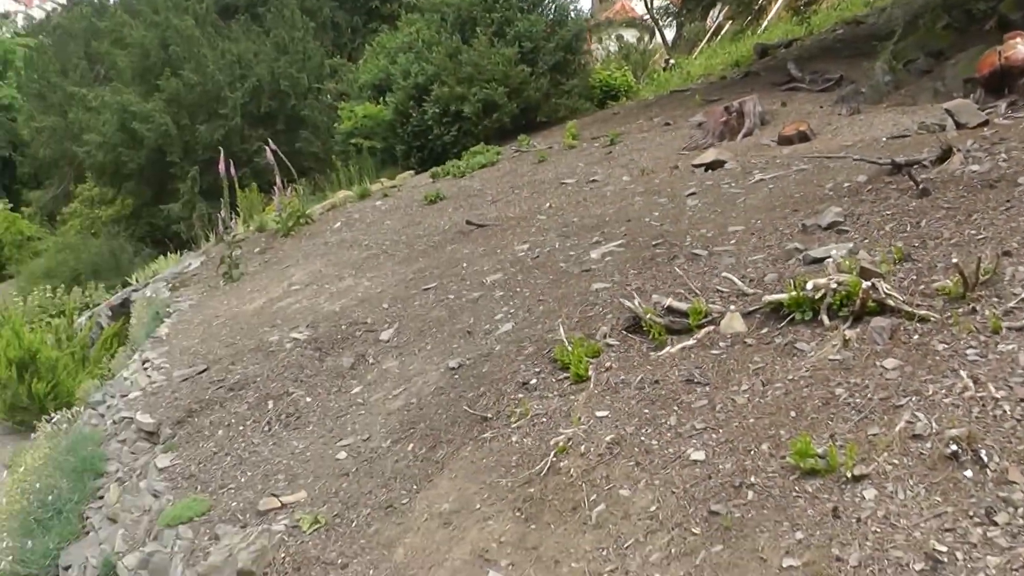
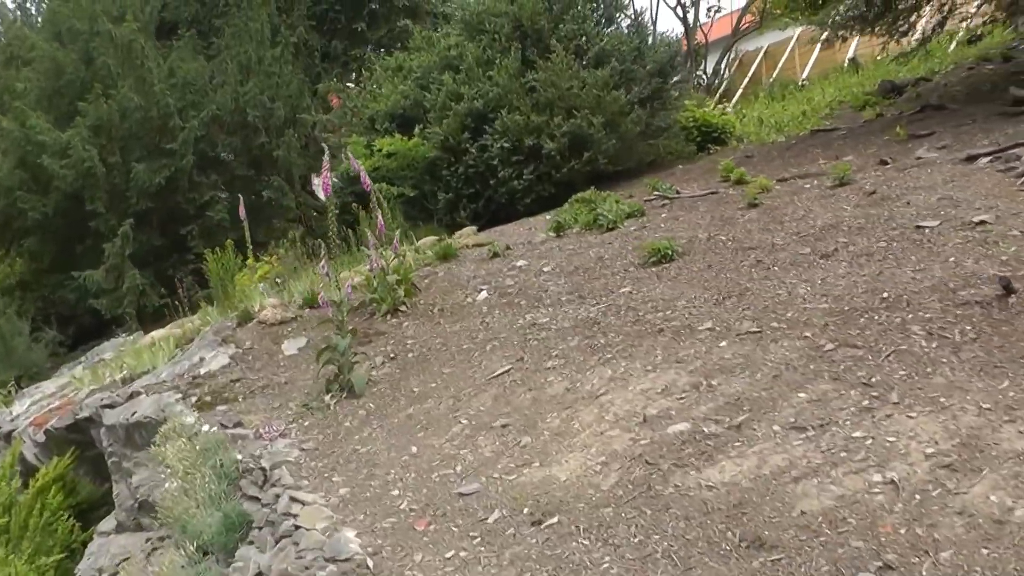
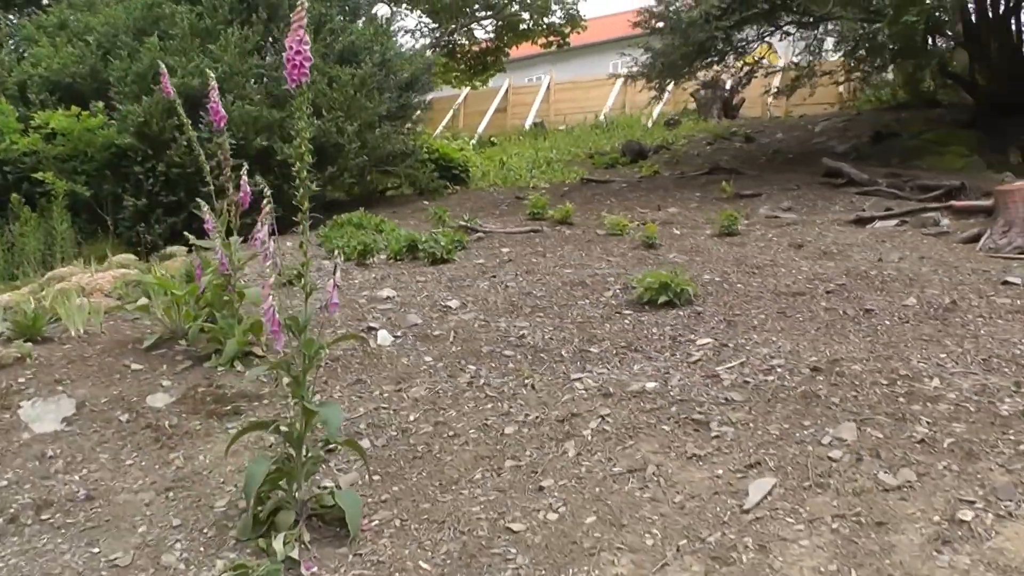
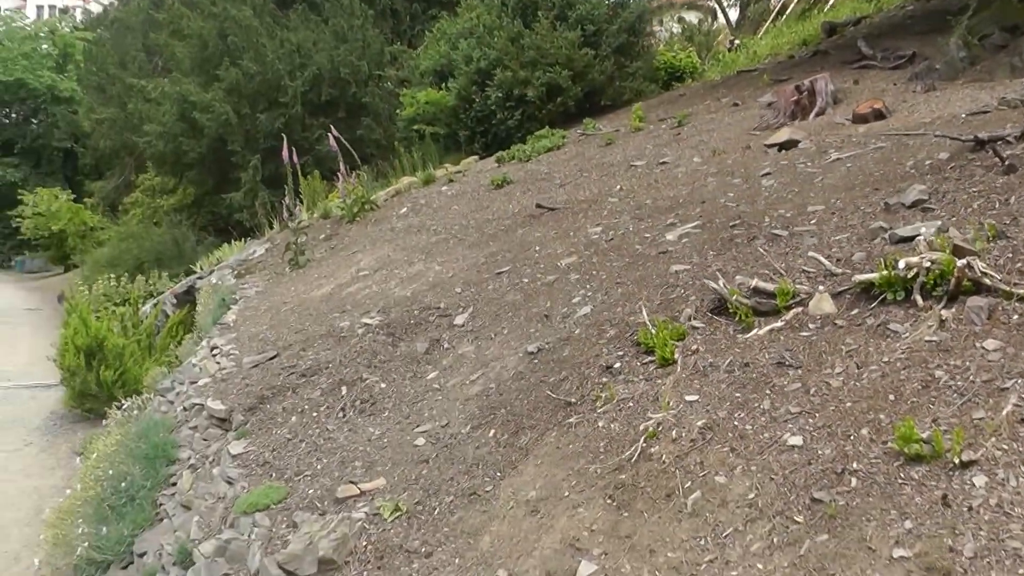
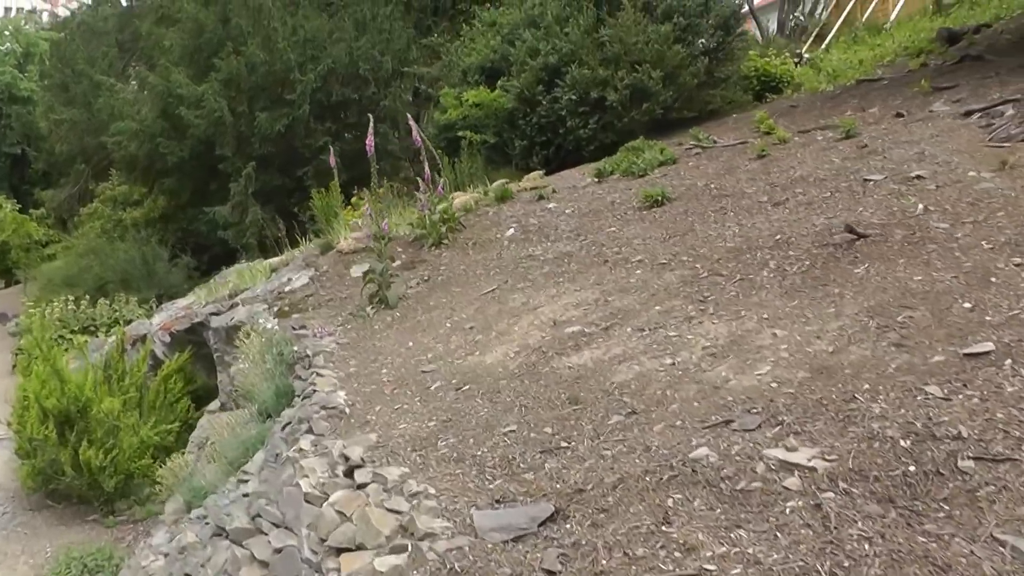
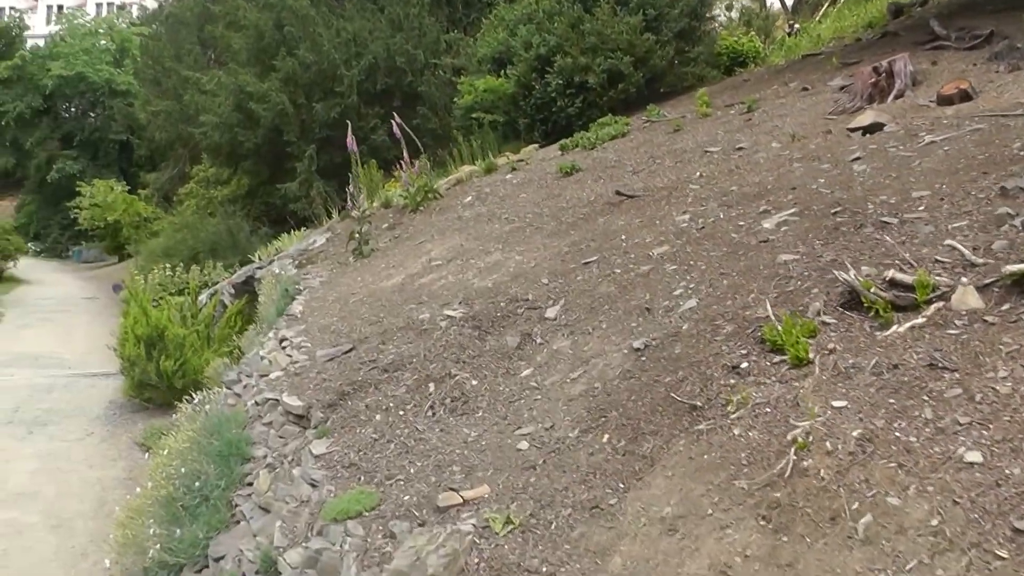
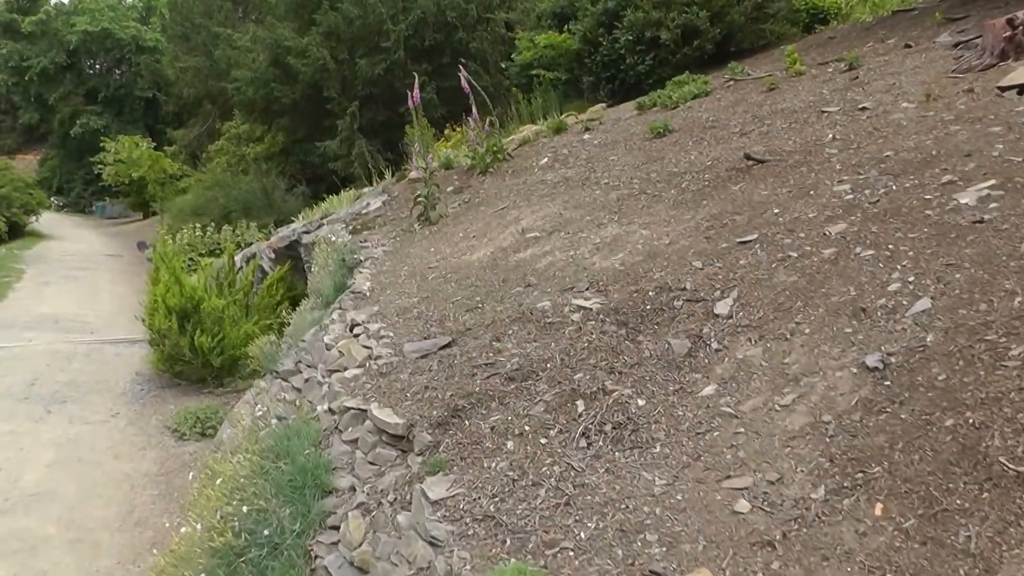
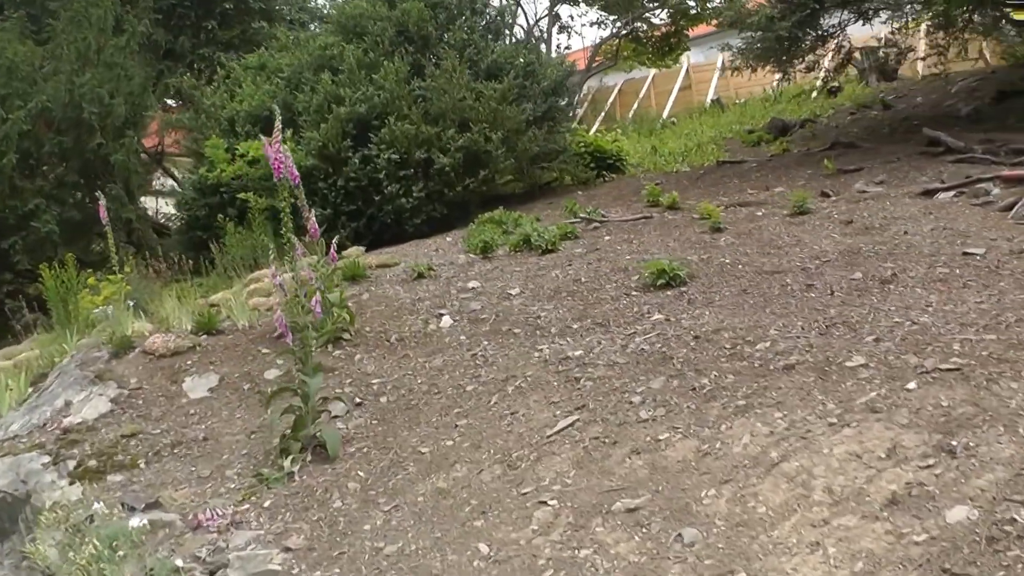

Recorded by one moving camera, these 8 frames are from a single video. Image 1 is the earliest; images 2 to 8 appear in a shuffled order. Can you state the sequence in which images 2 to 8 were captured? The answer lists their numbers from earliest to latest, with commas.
4, 6, 7, 5, 2, 8, 3
